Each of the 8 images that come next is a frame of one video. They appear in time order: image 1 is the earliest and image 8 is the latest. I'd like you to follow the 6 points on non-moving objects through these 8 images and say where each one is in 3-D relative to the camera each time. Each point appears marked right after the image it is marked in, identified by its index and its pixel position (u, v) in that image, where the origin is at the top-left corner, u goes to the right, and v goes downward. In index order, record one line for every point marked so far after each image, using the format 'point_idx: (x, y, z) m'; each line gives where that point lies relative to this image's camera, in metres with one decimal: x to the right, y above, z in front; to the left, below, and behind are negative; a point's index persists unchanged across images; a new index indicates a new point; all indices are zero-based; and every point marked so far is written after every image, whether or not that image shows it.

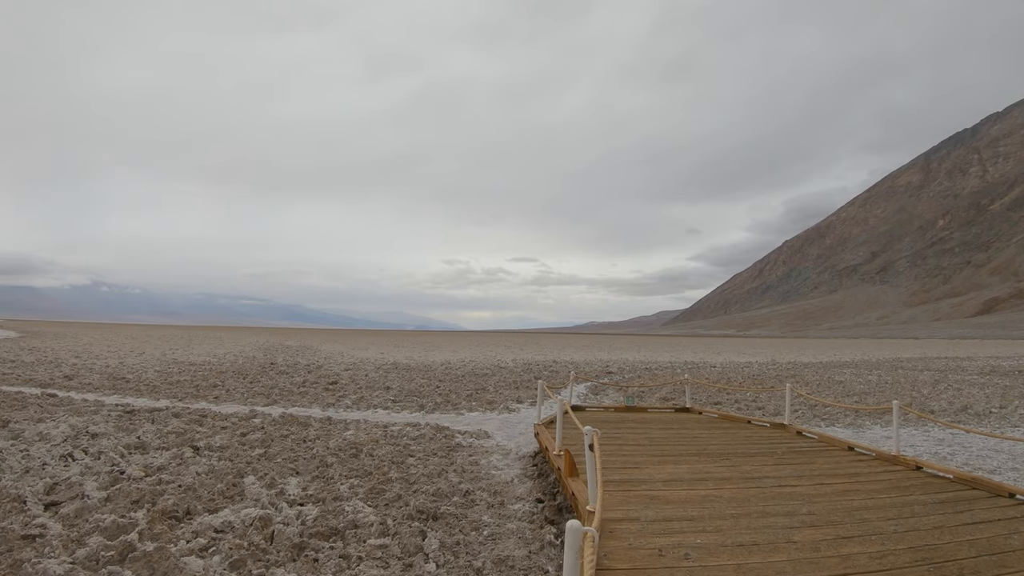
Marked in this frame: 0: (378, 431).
0: (-2.2, -2.3, +9.1) m
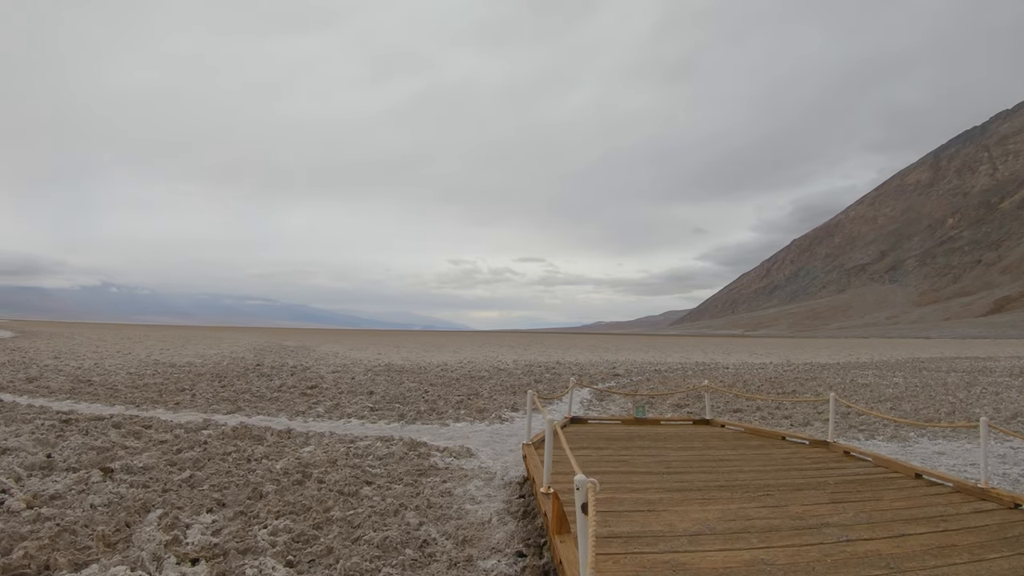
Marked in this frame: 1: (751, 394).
0: (-2.3, -2.2, +7.7) m
1: (+6.1, -2.5, +14.1) m
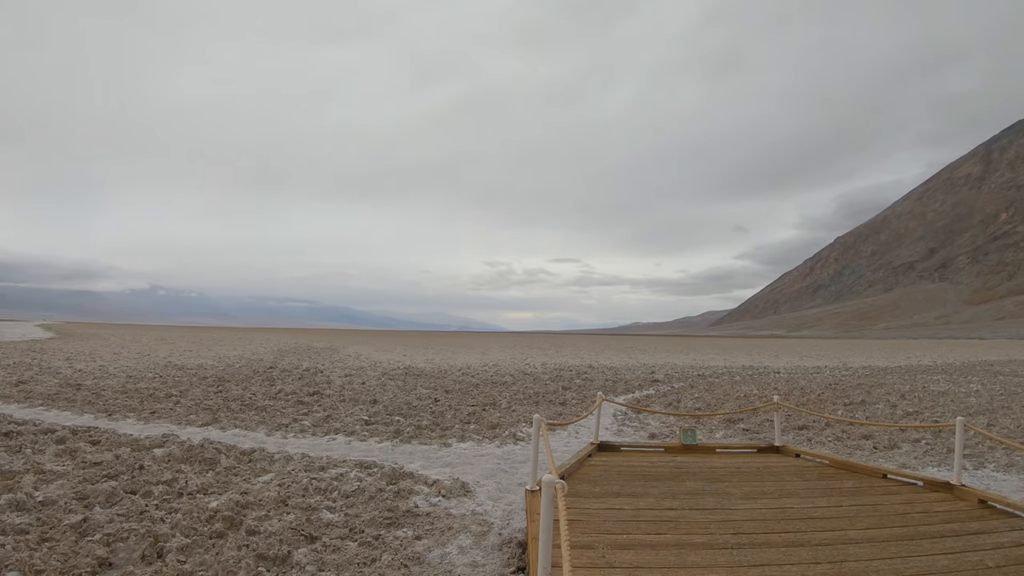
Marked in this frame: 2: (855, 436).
0: (-2.2, -2.1, +6.1) m
1: (+6.5, -2.3, +12.0) m
2: (+5.7, -2.4, +9.5) m
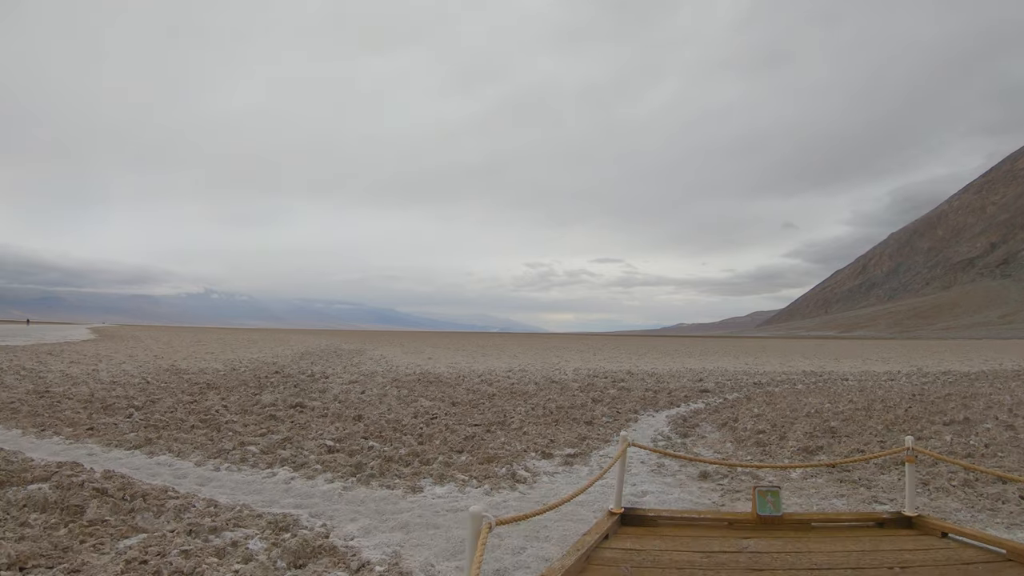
0: (-2.4, -1.9, +4.1) m
1: (+6.7, -2.1, +9.3) m
2: (+5.7, -2.2, +6.8) m
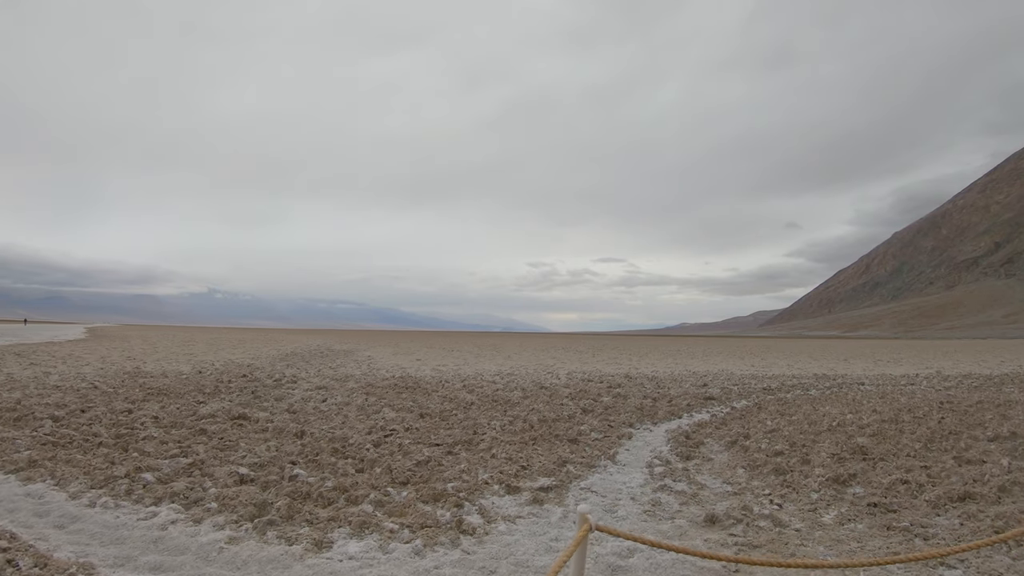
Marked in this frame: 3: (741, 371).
0: (-2.9, -1.8, +2.6) m
1: (+6.3, -2.0, +7.8) m
2: (+5.3, -2.1, +5.3) m
3: (+7.6, -2.8, +18.9) m
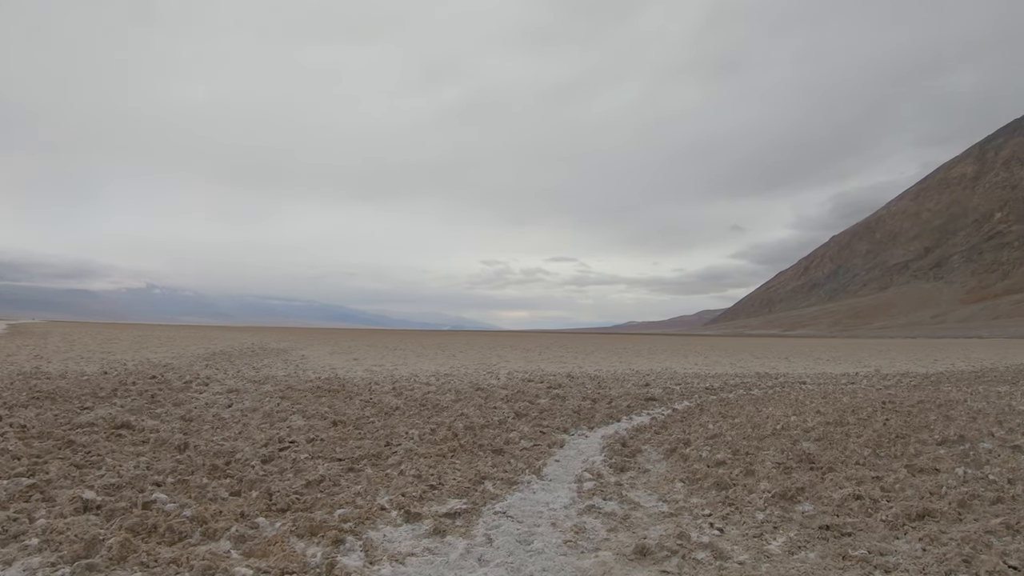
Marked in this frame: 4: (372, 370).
0: (-3.5, -1.7, +1.4) m
1: (+5.3, -2.0, +7.4) m
2: (+4.4, -2.0, +4.8) m
3: (+5.7, -2.7, +18.5) m
4: (-4.6, -2.7, +18.8) m
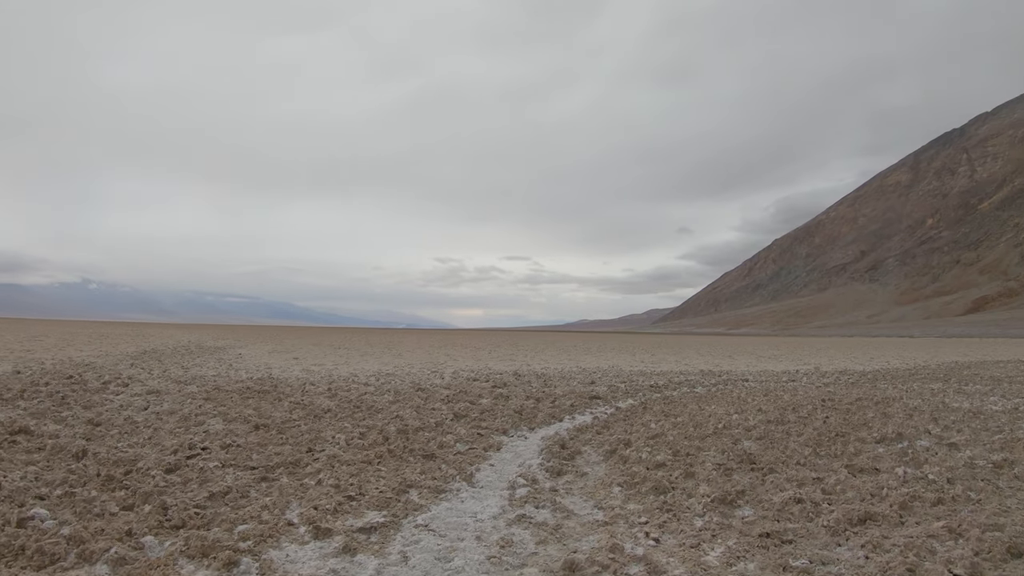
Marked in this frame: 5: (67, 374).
0: (-3.8, -1.6, +0.7) m
1: (+4.4, -1.9, +7.3) m
2: (+3.8, -2.0, +4.7) m
3: (+4.0, -2.6, +18.5) m
4: (-6.3, -2.6, +18.0) m
5: (-12.8, -2.4, +16.4) m
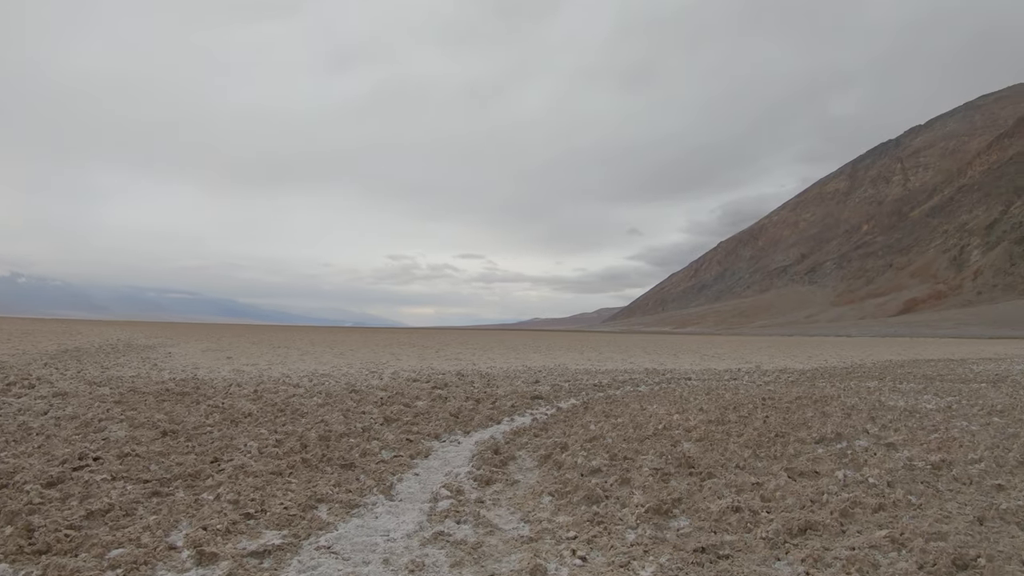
0: (-4.1, -1.5, 0.0) m
1: (+3.6, -1.9, +7.2) m
2: (+3.2, -2.0, +4.6) m
3: (+2.2, -2.6, +18.3) m
4: (-7.9, -2.4, +17.0) m
5: (-14.3, -2.2, +14.9) m
